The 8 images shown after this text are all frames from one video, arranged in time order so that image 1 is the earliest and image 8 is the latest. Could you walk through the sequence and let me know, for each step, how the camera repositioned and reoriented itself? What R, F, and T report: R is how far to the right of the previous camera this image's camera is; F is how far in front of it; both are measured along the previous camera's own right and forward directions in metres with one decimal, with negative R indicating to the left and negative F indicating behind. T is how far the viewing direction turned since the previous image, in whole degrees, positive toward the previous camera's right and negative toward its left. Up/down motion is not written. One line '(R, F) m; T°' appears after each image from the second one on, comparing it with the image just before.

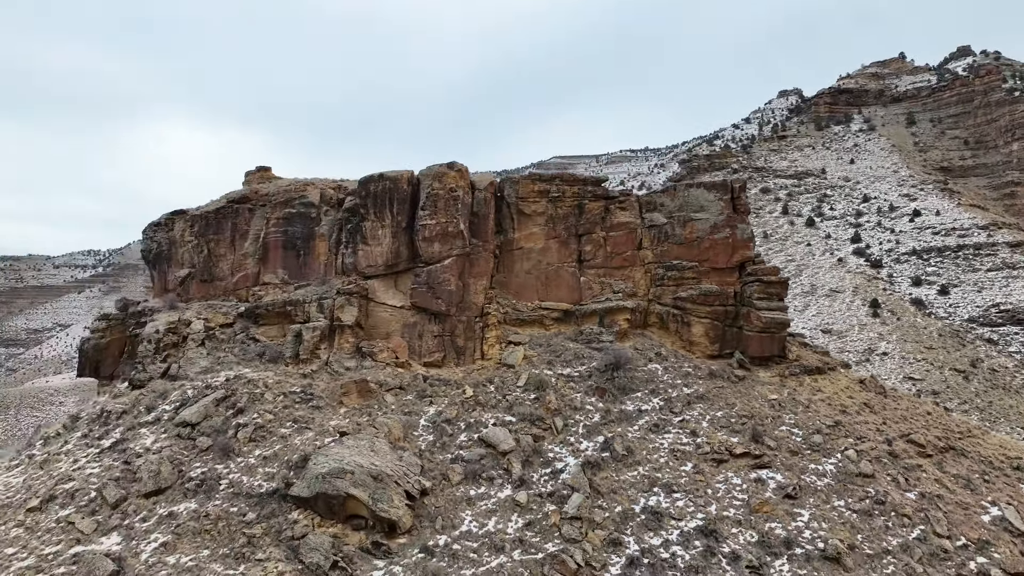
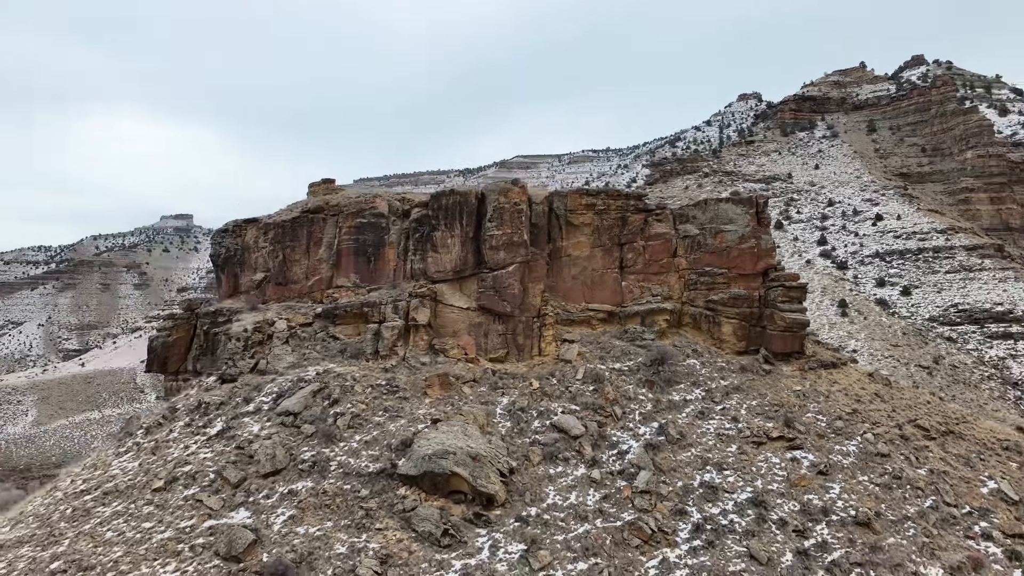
(-1.4, -1.2) m; +3°
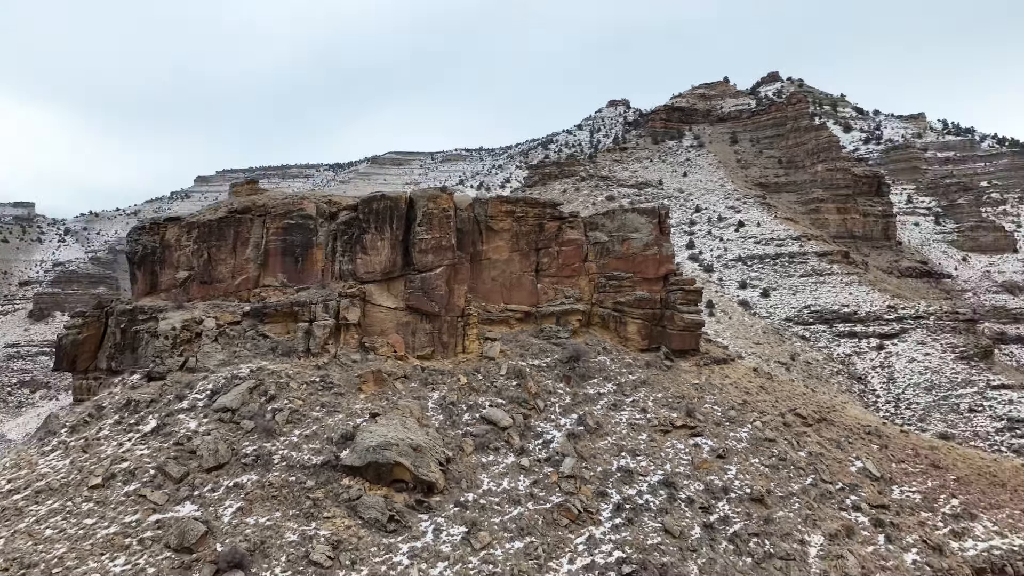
(-0.9, -0.7) m; +9°
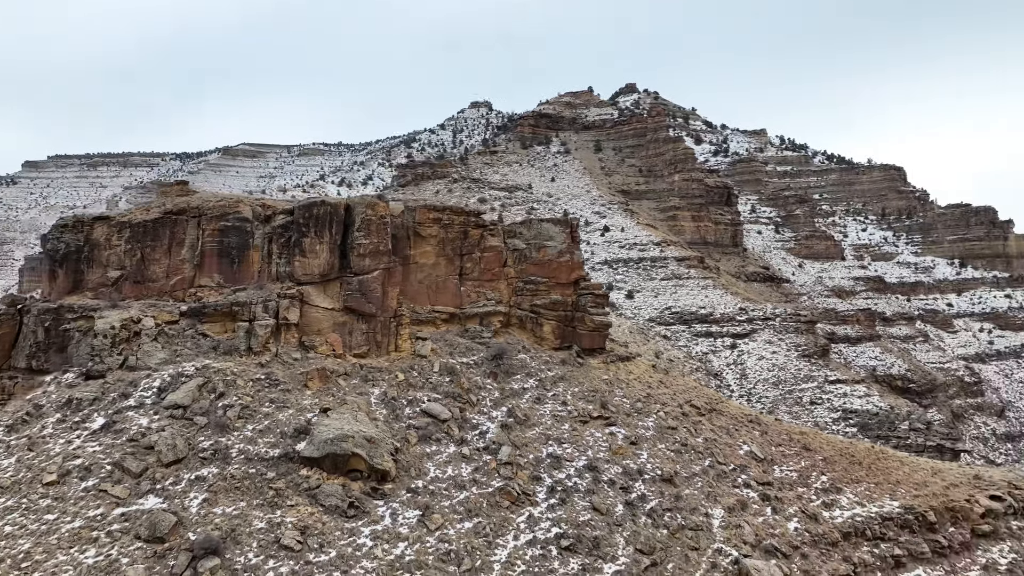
(-1.2, -0.9) m; +10°
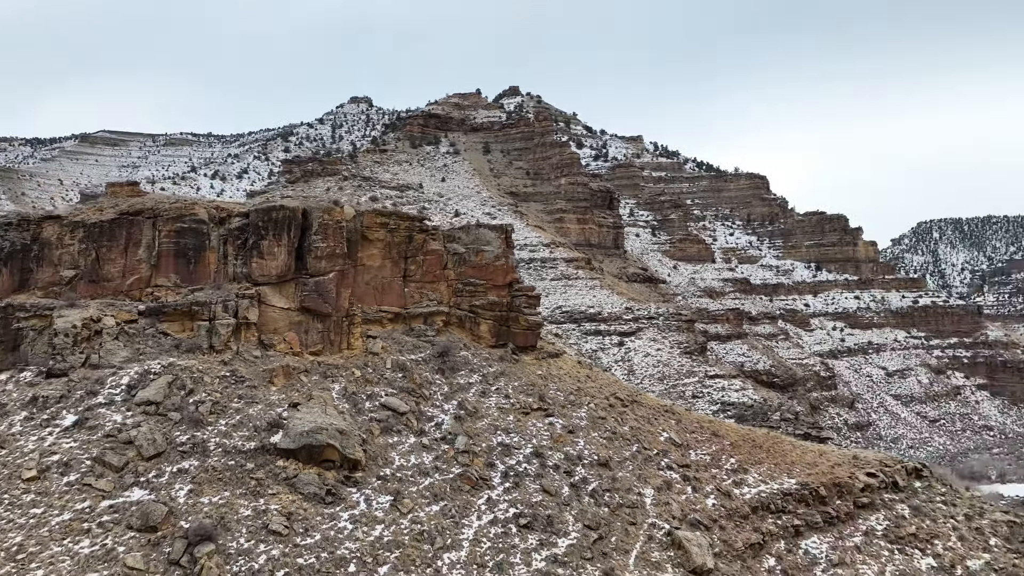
(-1.2, -1.0) m; +9°
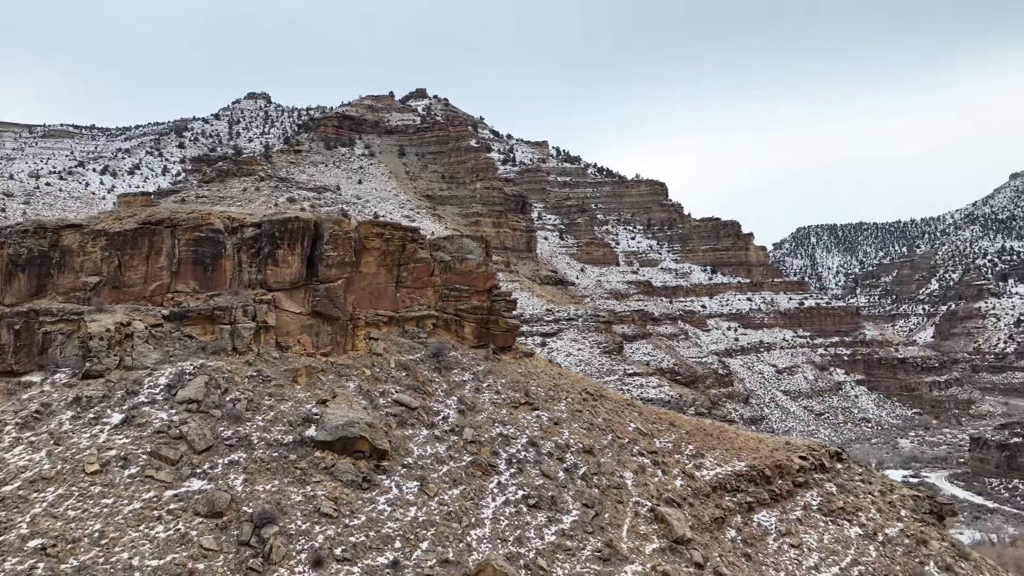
(-1.8, -1.4) m; +7°
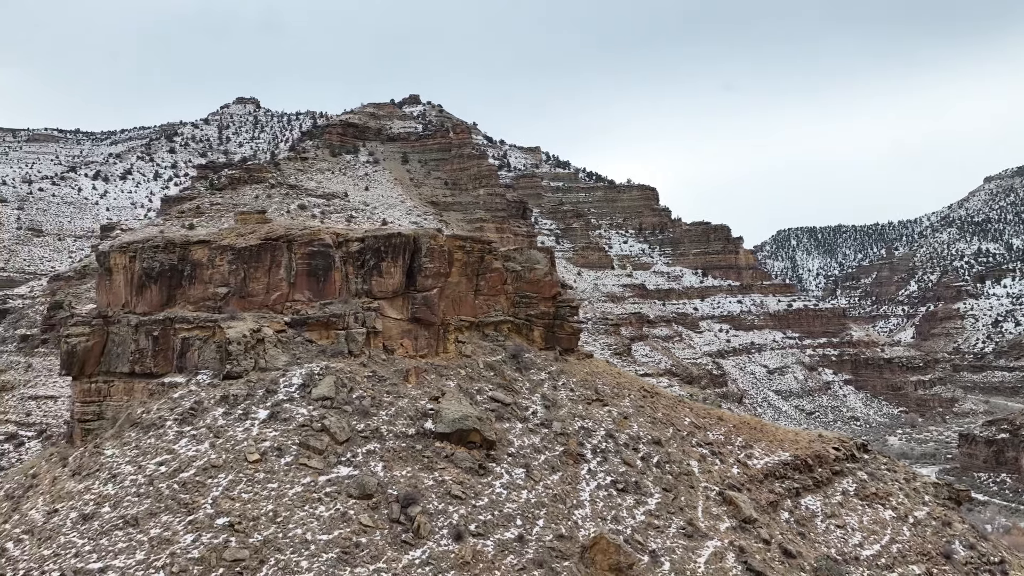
(-1.9, -1.6) m; +1°
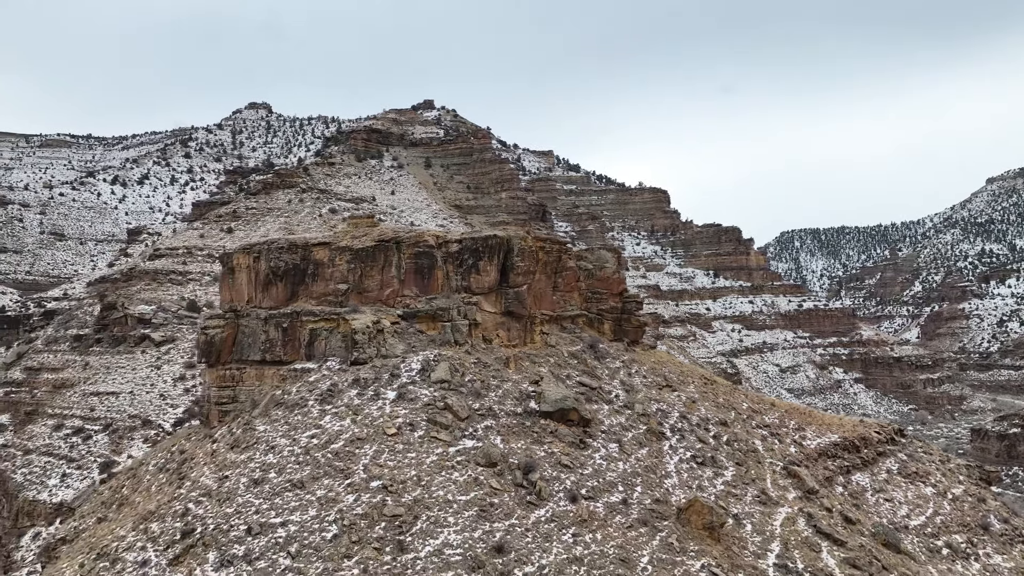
(-1.8, -1.8) m; 0°
